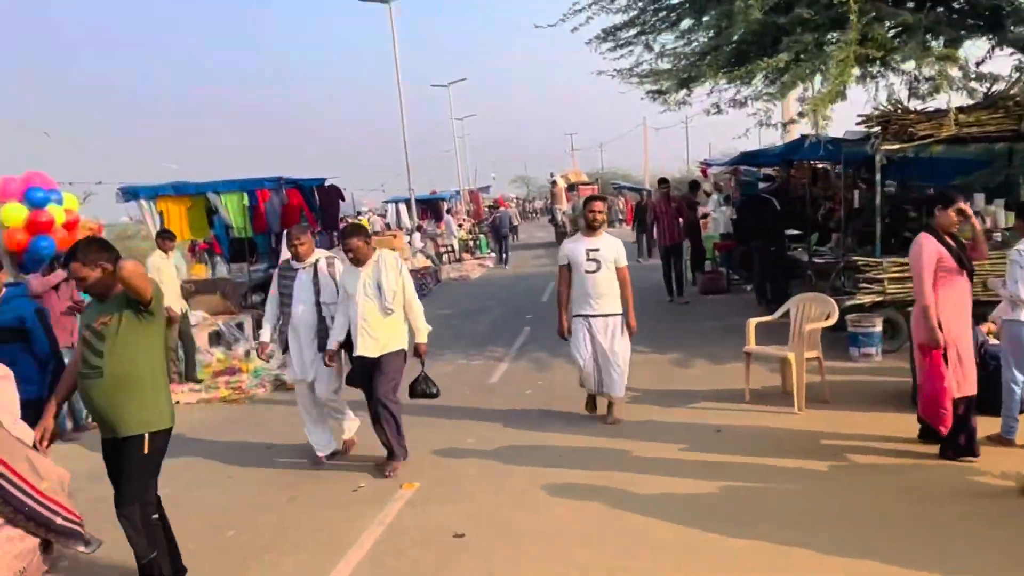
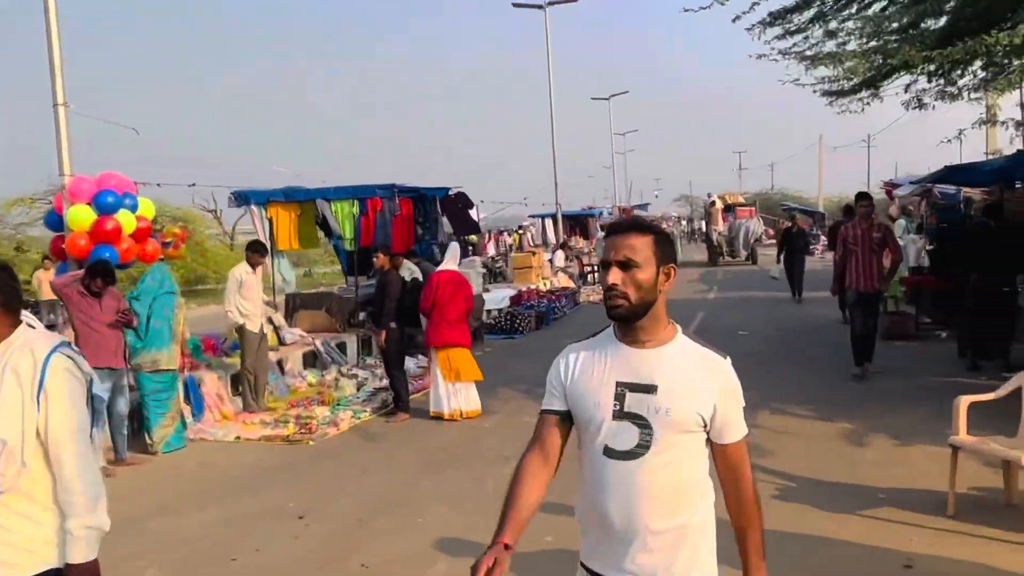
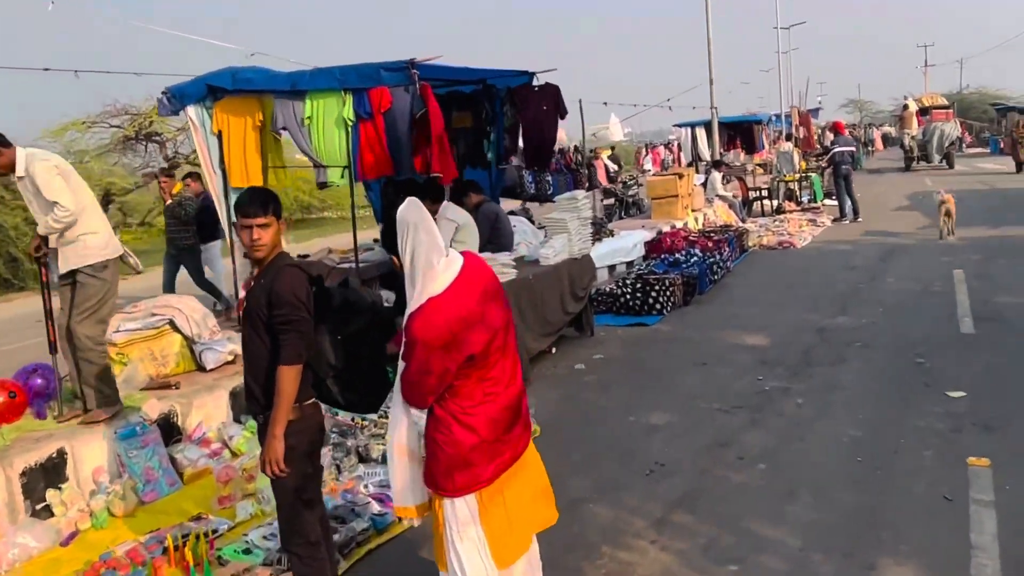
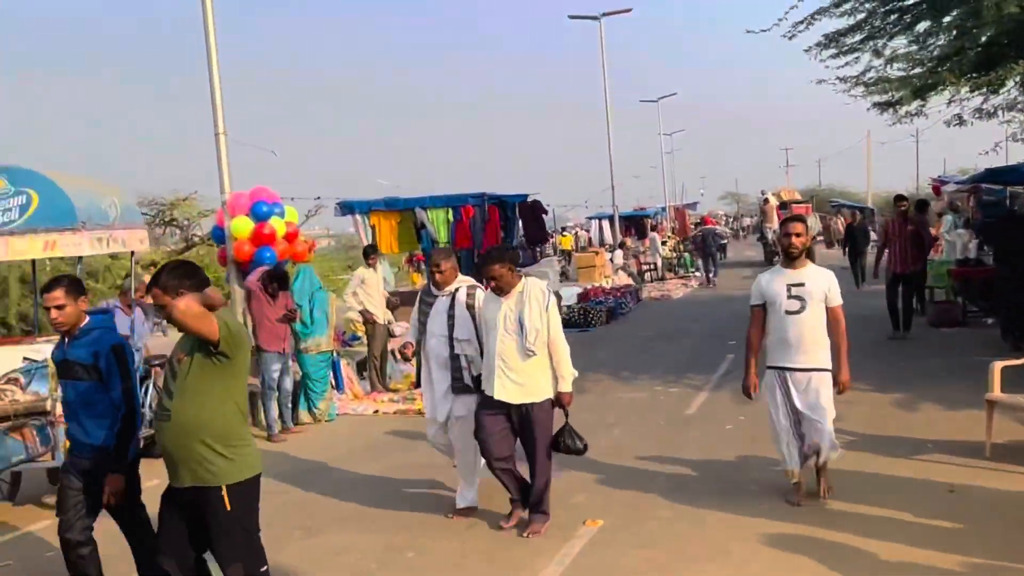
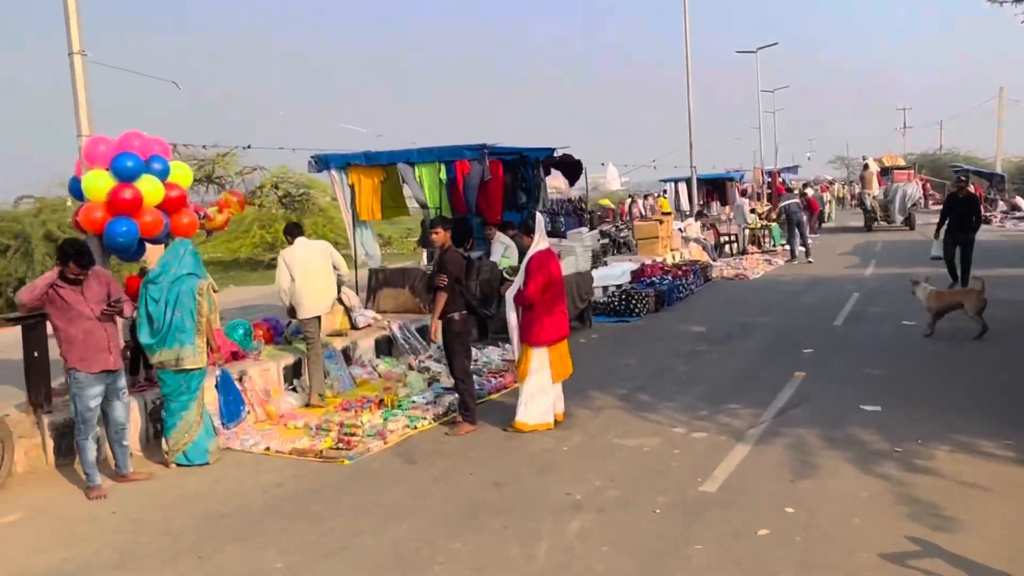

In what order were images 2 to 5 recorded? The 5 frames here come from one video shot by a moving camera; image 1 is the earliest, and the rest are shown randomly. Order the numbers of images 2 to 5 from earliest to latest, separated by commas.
4, 2, 5, 3
